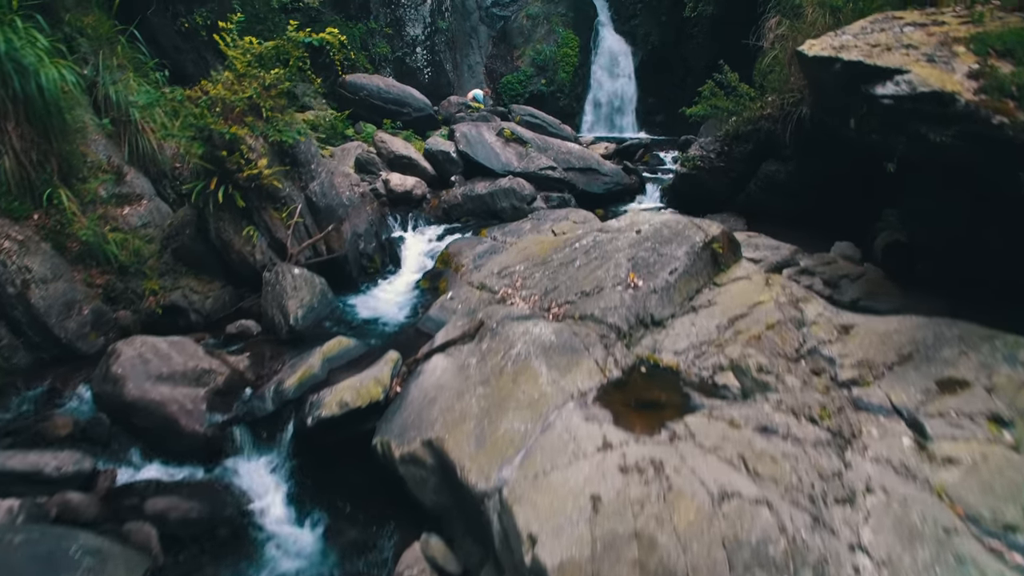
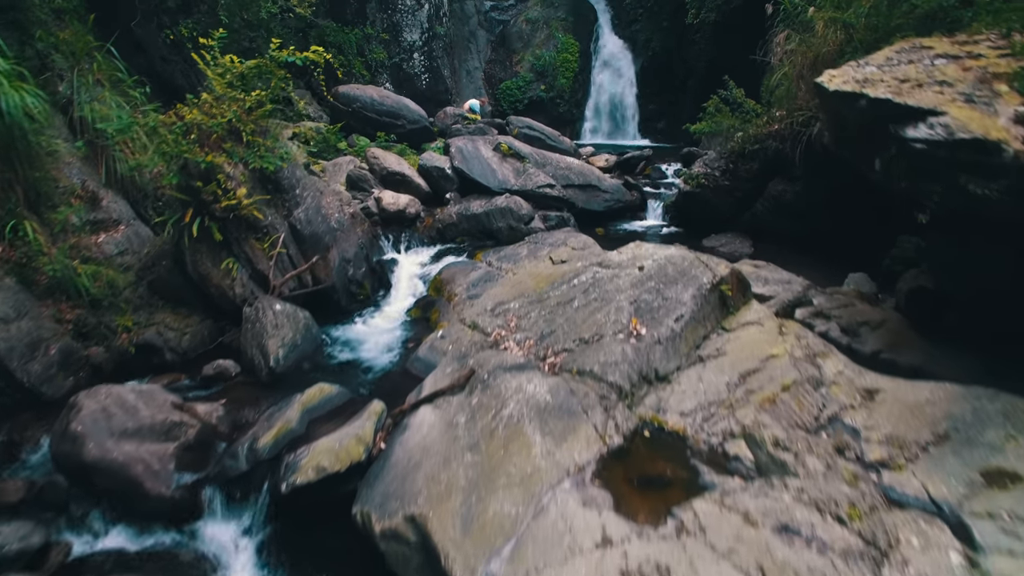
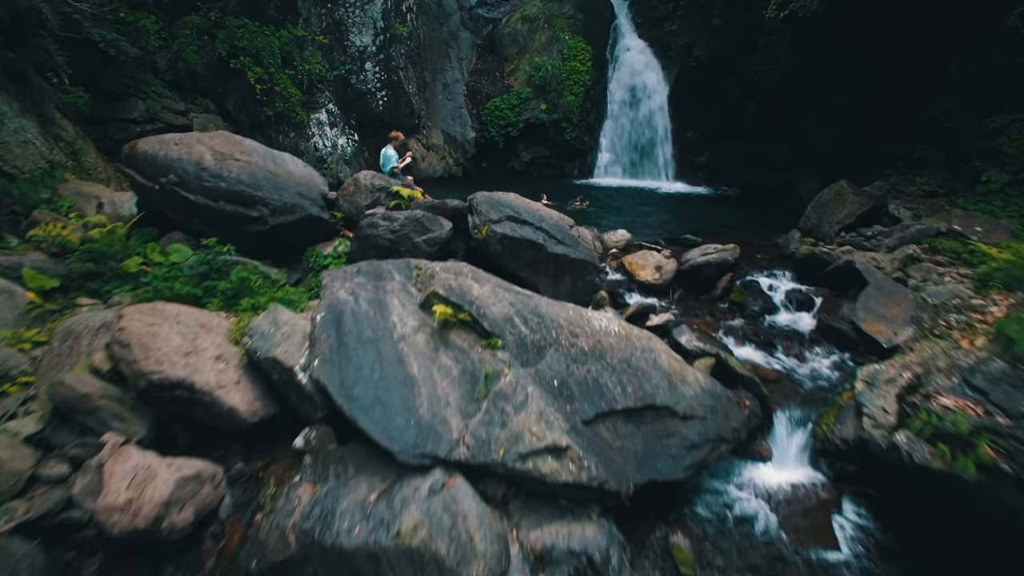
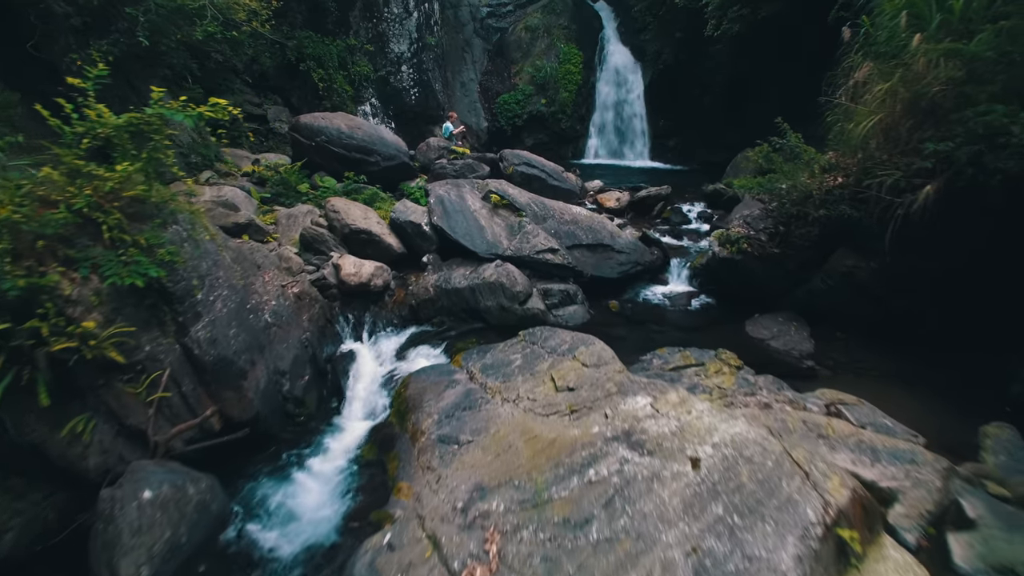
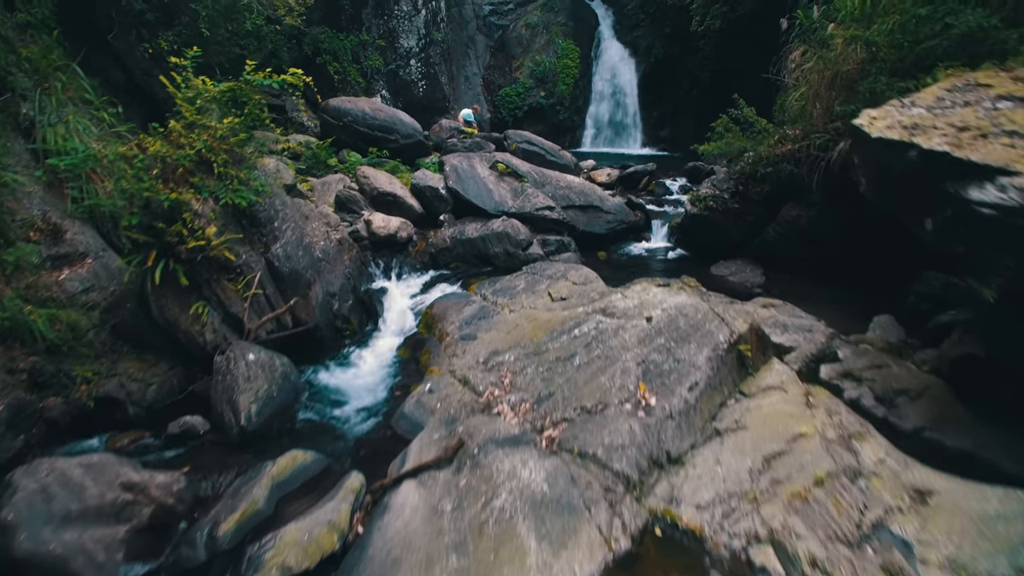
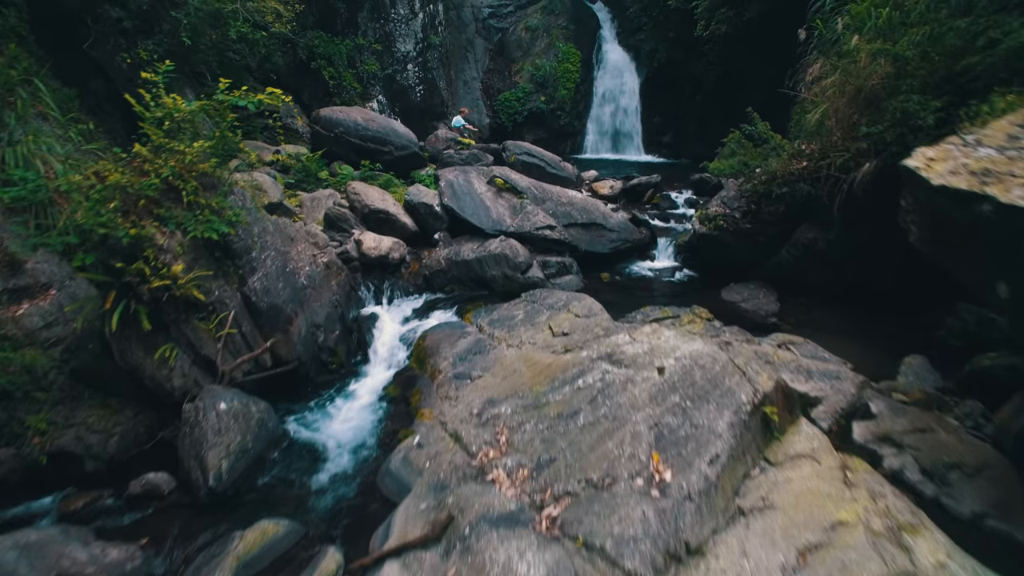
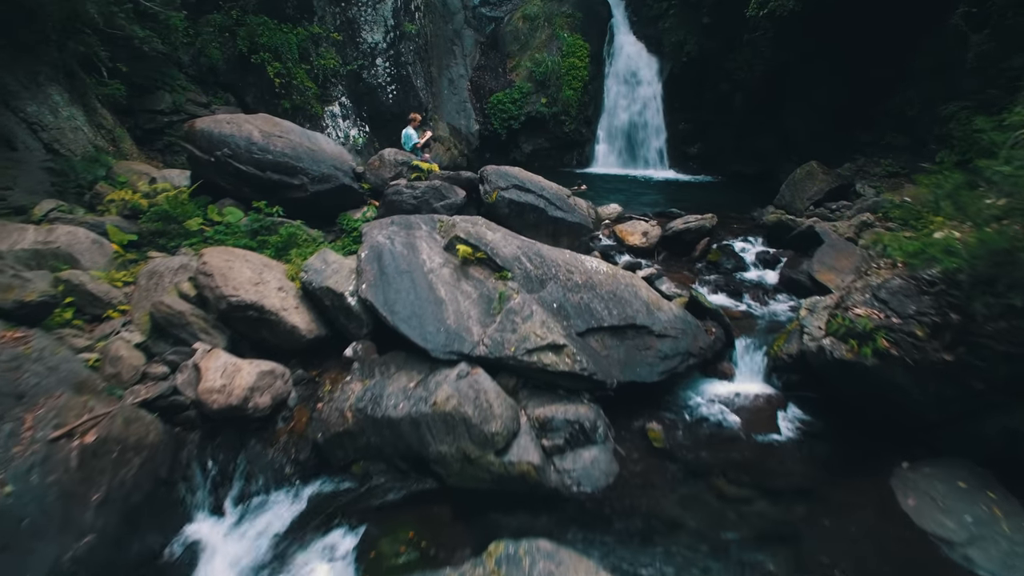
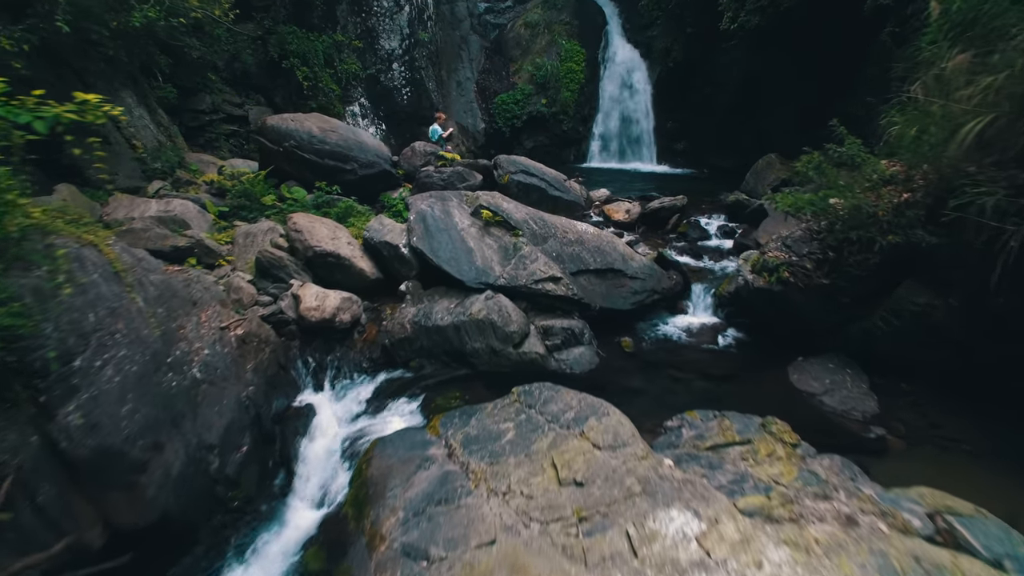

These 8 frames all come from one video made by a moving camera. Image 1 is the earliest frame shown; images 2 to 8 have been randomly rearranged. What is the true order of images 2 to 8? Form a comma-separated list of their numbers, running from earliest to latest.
2, 5, 6, 4, 8, 7, 3
